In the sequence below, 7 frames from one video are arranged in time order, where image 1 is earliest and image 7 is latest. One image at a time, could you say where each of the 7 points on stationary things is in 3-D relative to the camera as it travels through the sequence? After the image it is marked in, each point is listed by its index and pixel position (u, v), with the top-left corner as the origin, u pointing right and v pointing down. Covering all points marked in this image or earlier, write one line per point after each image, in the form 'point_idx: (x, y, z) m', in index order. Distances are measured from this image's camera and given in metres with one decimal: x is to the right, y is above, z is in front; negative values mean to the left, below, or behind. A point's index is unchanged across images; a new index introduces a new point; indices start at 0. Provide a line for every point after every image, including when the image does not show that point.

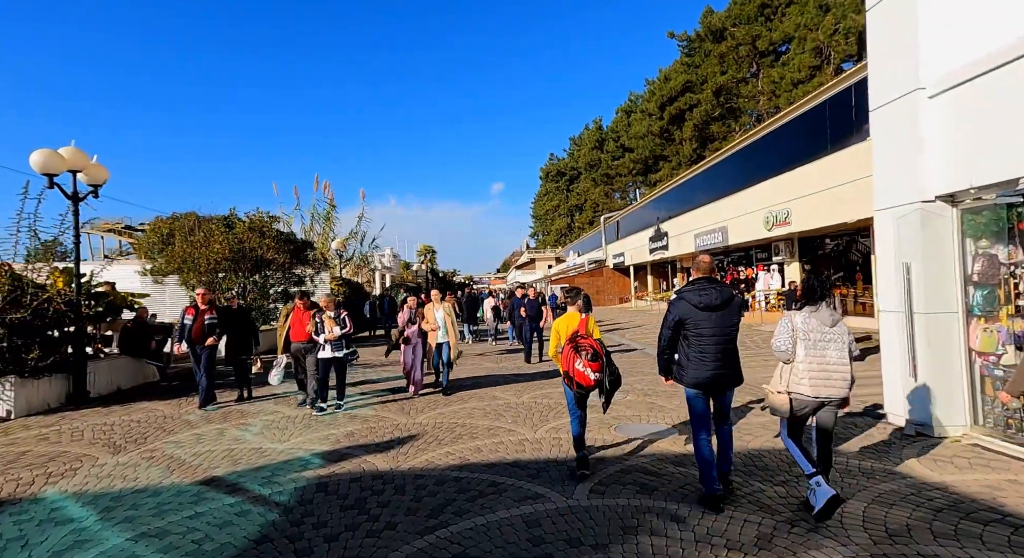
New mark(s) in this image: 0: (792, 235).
0: (+9.4, +1.5, +18.7) m
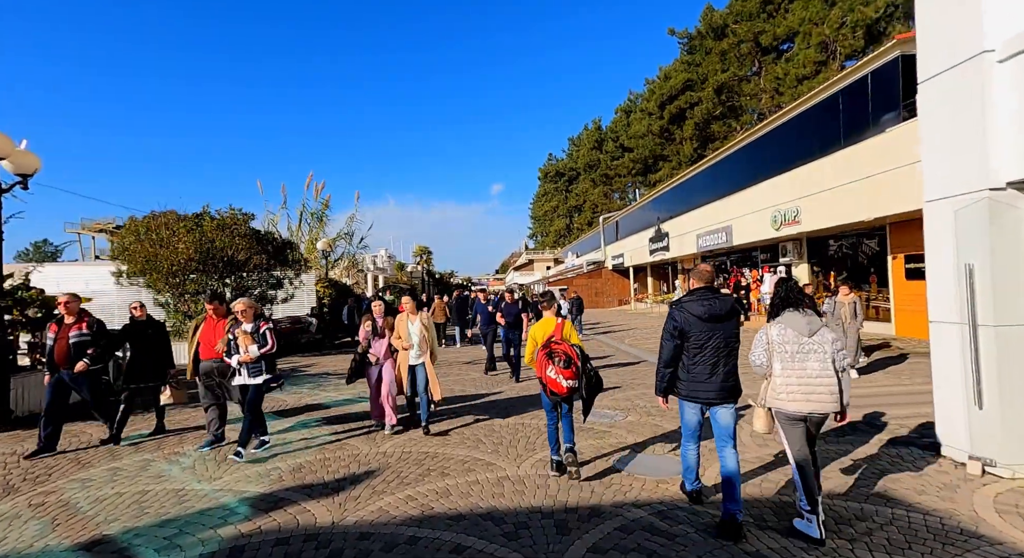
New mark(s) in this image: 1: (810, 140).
0: (+9.2, +1.4, +17.8) m
1: (+8.7, +4.1, +16.3) m
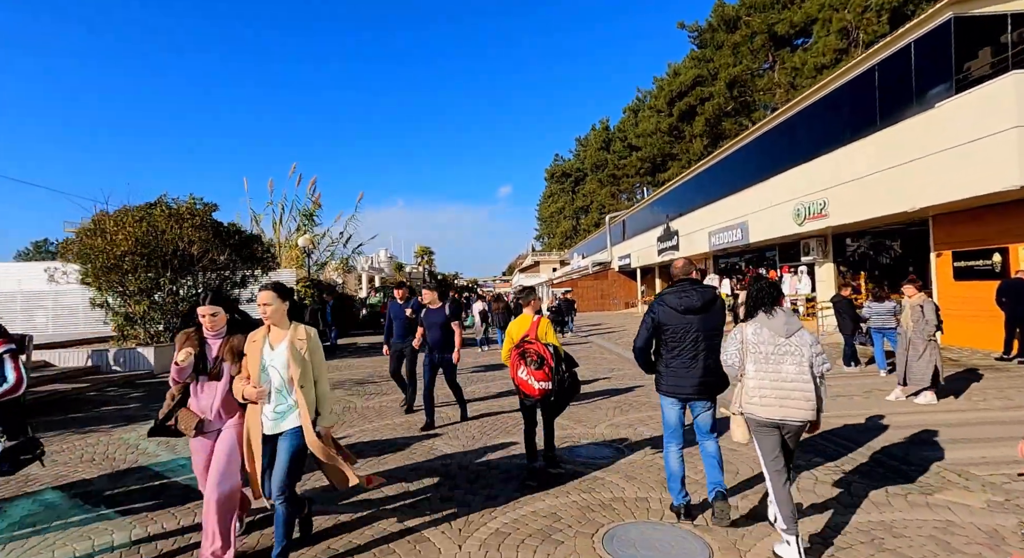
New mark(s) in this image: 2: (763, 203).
0: (+9.0, +1.4, +16.0) m
1: (+8.5, +4.0, +14.5) m
2: (+8.5, +2.6, +18.6) m
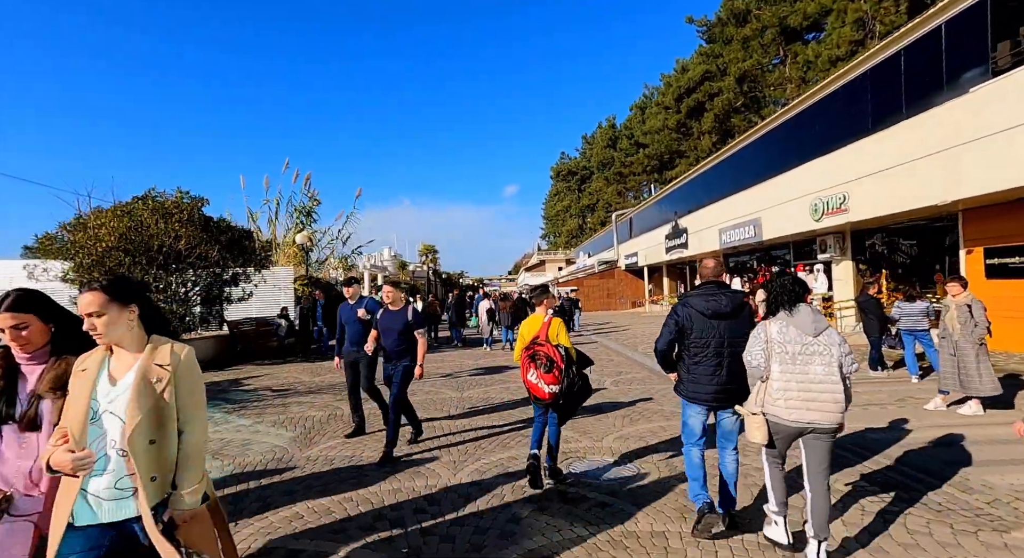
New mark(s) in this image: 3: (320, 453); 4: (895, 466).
0: (+9.1, +1.4, +15.3) m
1: (+8.6, +4.1, +13.8) m
2: (+8.6, +2.6, +17.9) m
3: (-2.0, -1.8, +5.7) m
4: (+3.5, -1.7, +5.1) m
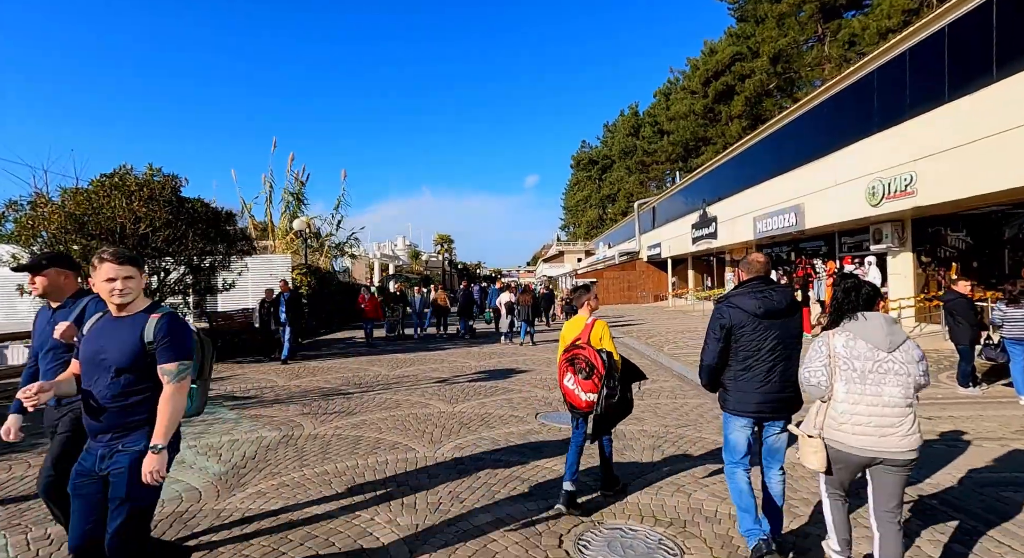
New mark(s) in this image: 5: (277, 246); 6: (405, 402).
0: (+9.4, +1.5, +13.3) m
1: (+8.8, +4.2, +11.8) m
2: (+9.0, +2.8, +15.9) m
3: (-2.0, -1.7, +4.2) m
4: (+3.4, -1.7, +3.4) m
5: (-8.4, +1.1, +19.9) m
6: (-1.5, -1.8, +7.9) m
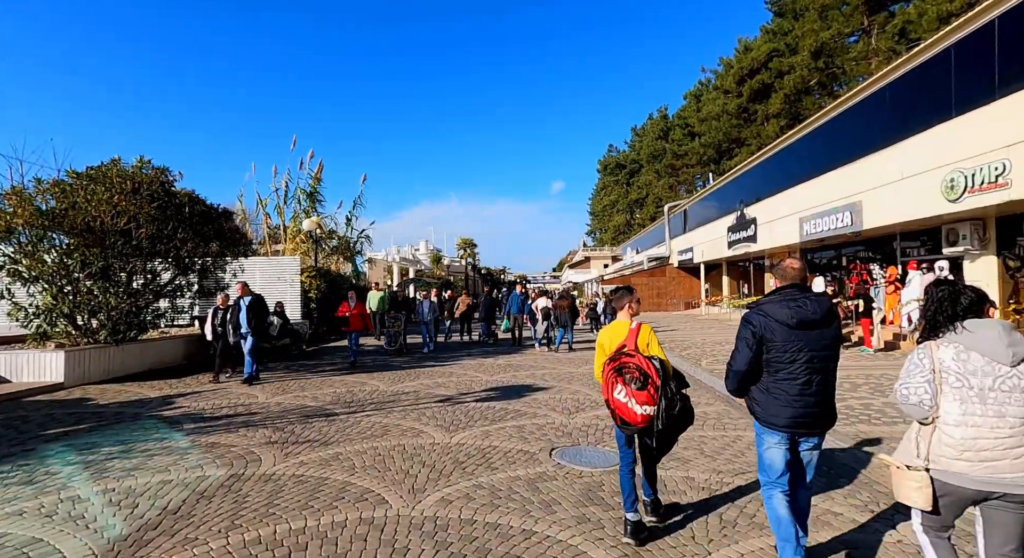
0: (+9.8, +1.4, +11.5) m
1: (+9.2, +4.1, +10.1) m
2: (+9.5, +2.6, +14.2) m
3: (-2.1, -1.7, +2.9) m
4: (+3.3, -1.7, +1.9) m
5: (-7.7, +1.0, +18.9) m
6: (-1.4, -1.8, +6.6) m
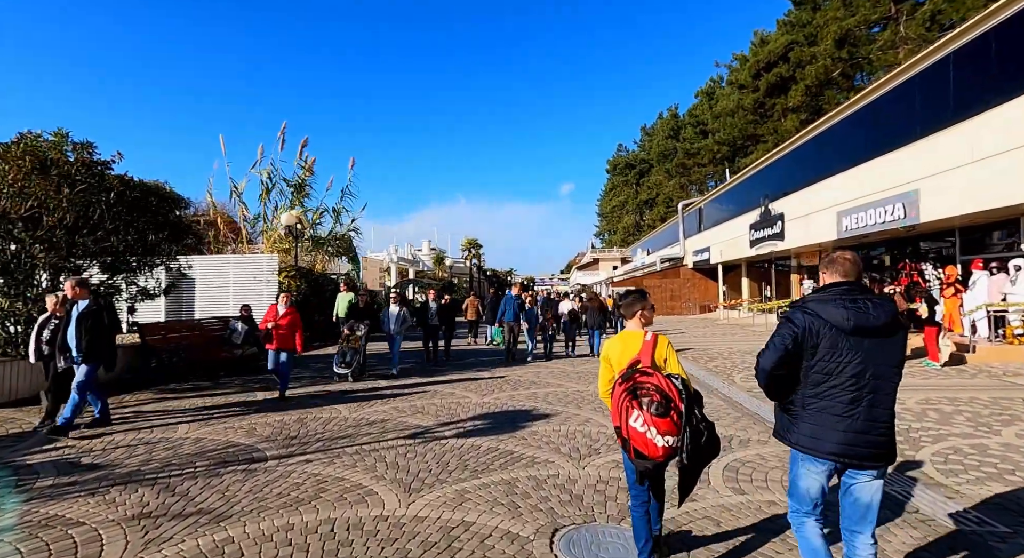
0: (+9.7, +1.4, +9.5) m
1: (+9.1, +4.0, +8.0) m
2: (+9.5, +2.6, +12.1) m
3: (-2.2, -1.6, +1.0) m
4: (+3.1, -1.6, -0.1) m
5: (-7.6, +1.0, +17.1) m
6: (-1.5, -1.8, +4.7) m
